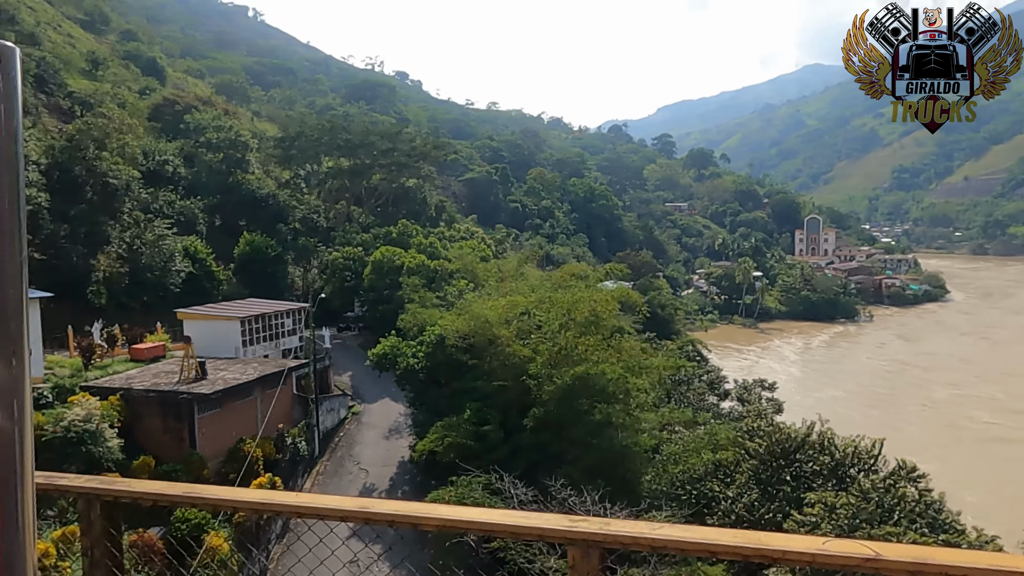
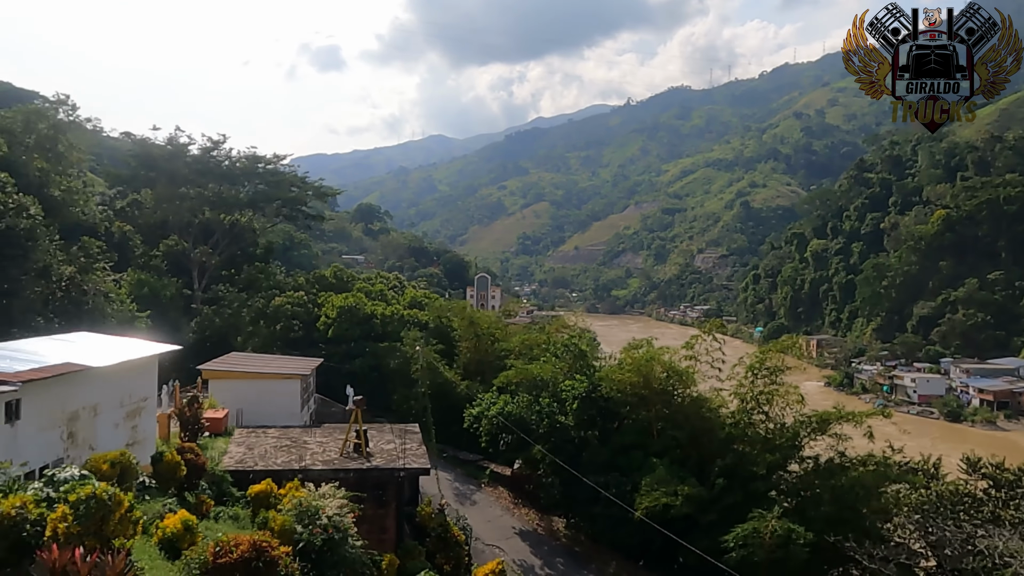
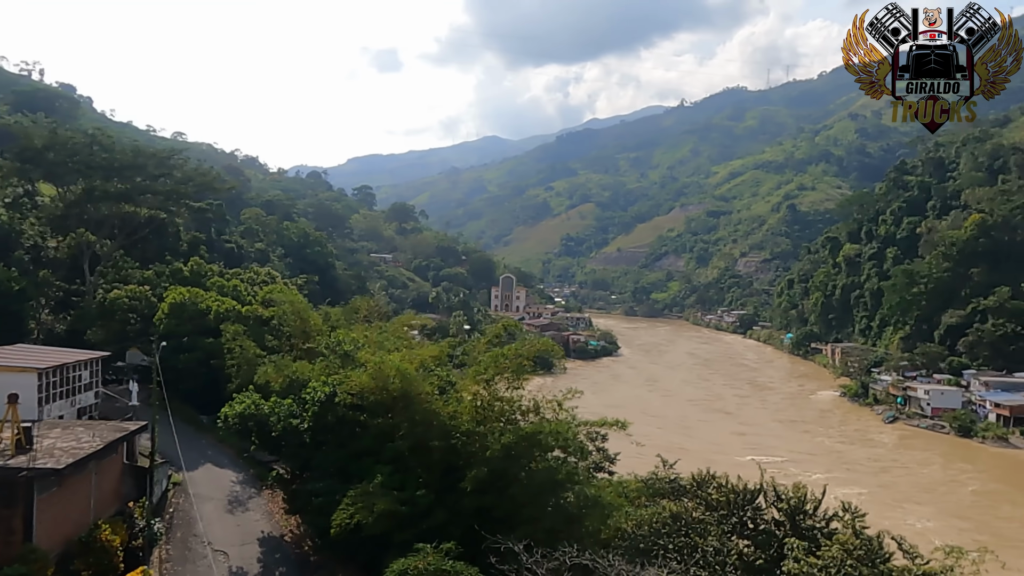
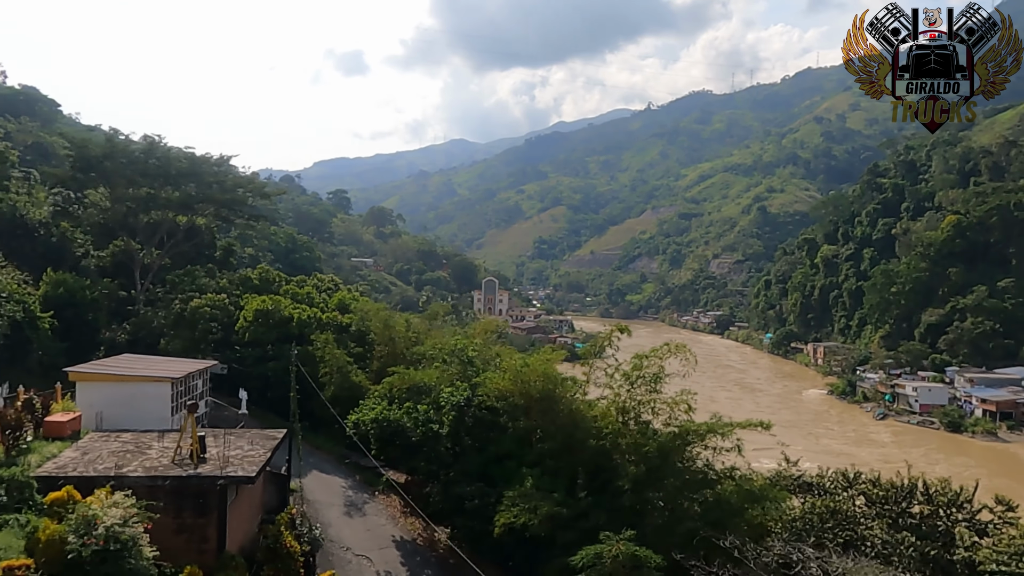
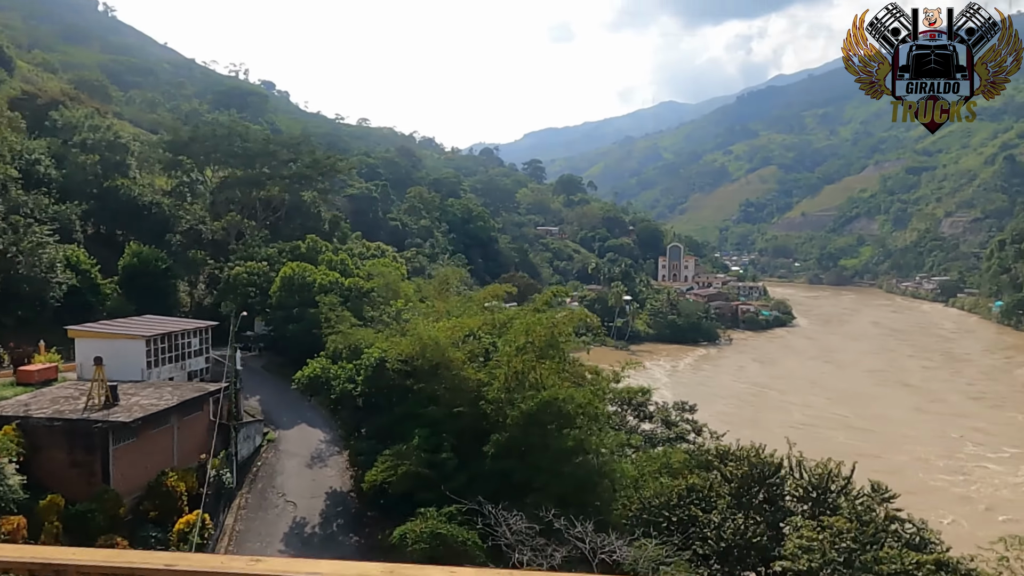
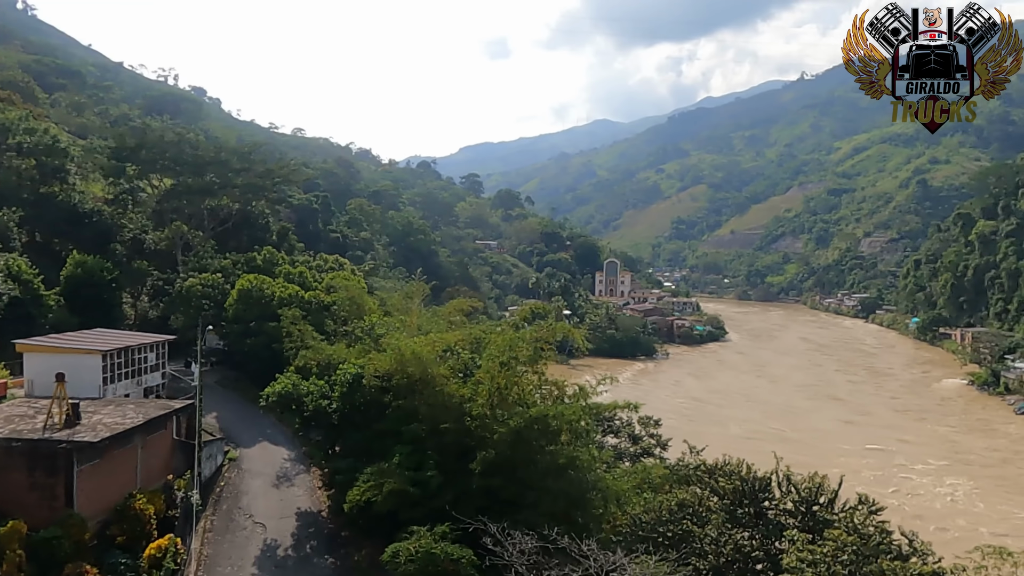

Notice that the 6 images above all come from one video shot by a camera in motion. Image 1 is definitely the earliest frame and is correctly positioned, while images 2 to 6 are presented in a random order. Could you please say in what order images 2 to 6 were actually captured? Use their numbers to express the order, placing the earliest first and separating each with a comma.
5, 6, 3, 4, 2
